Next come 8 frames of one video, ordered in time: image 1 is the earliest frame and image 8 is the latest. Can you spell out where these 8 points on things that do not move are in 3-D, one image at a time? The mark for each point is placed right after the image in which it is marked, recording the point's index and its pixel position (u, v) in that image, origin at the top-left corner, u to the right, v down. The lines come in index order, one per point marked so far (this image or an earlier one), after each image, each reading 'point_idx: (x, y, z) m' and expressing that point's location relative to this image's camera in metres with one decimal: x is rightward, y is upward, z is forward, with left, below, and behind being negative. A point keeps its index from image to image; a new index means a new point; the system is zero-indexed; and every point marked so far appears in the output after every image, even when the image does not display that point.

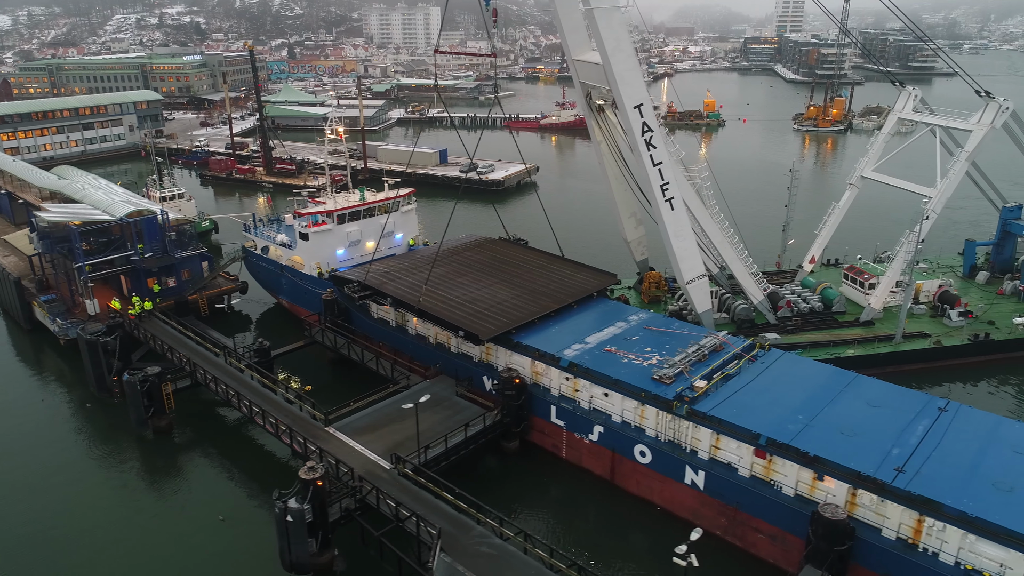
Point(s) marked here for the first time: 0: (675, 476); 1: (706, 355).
0: (+2.9, -3.4, +12.9) m
1: (+3.9, -1.3, +14.3) m
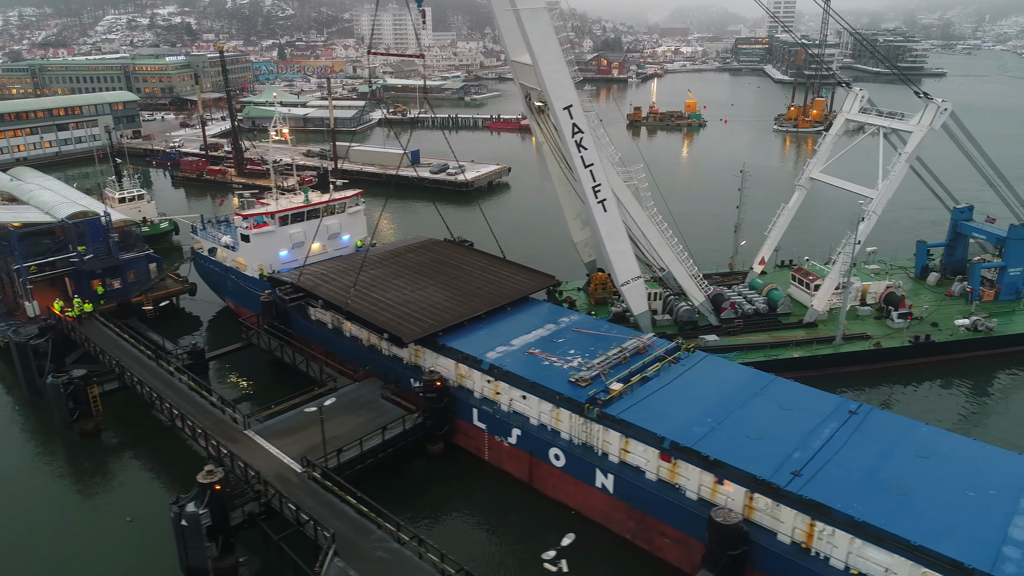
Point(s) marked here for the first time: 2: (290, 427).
0: (+1.3, -3.4, +12.9) m
1: (+2.3, -1.4, +14.2) m
2: (-4.4, -2.8, +14.2) m
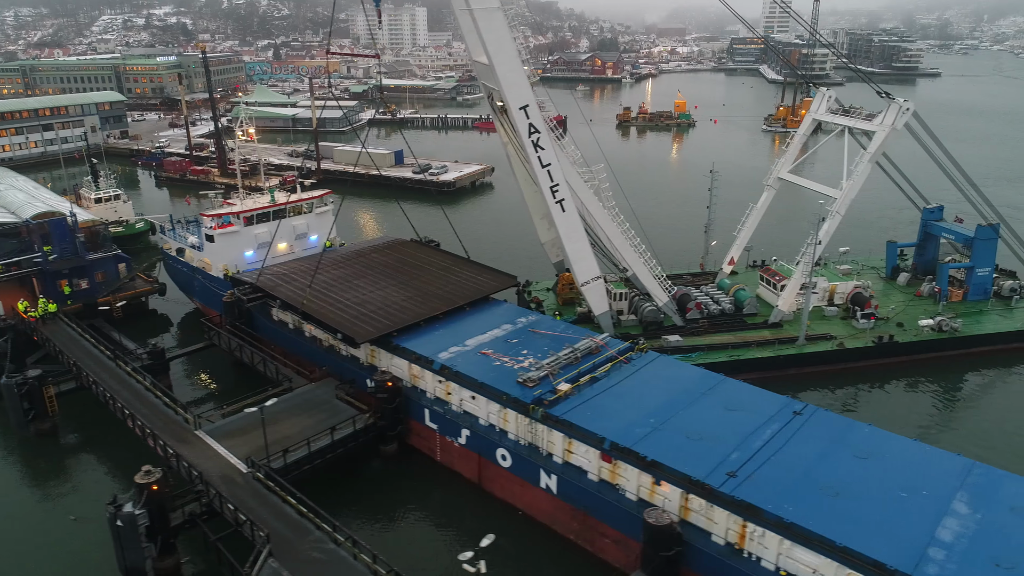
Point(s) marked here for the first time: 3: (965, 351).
0: (+0.3, -3.5, +12.9) m
1: (+1.3, -1.4, +14.2) m
2: (-5.4, -2.8, +14.2) m
3: (+12.2, -1.7, +19.3) m
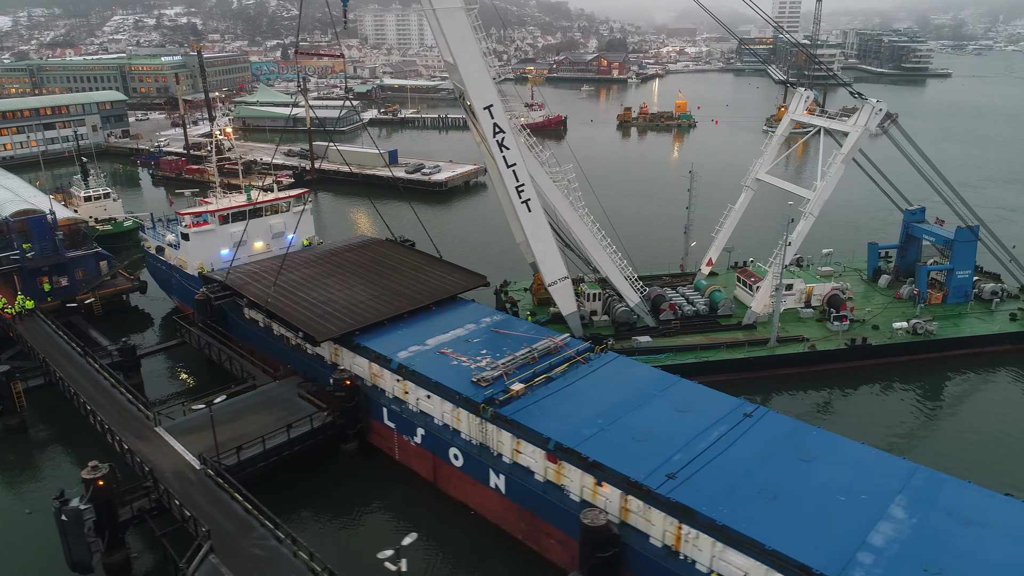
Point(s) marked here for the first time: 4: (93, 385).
0: (-0.5, -3.4, +12.9) m
1: (+0.4, -1.4, +14.2) m
2: (-6.2, -2.7, +14.3) m
3: (+11.5, -1.8, +19.1) m
4: (-9.2, -2.1, +15.8) m
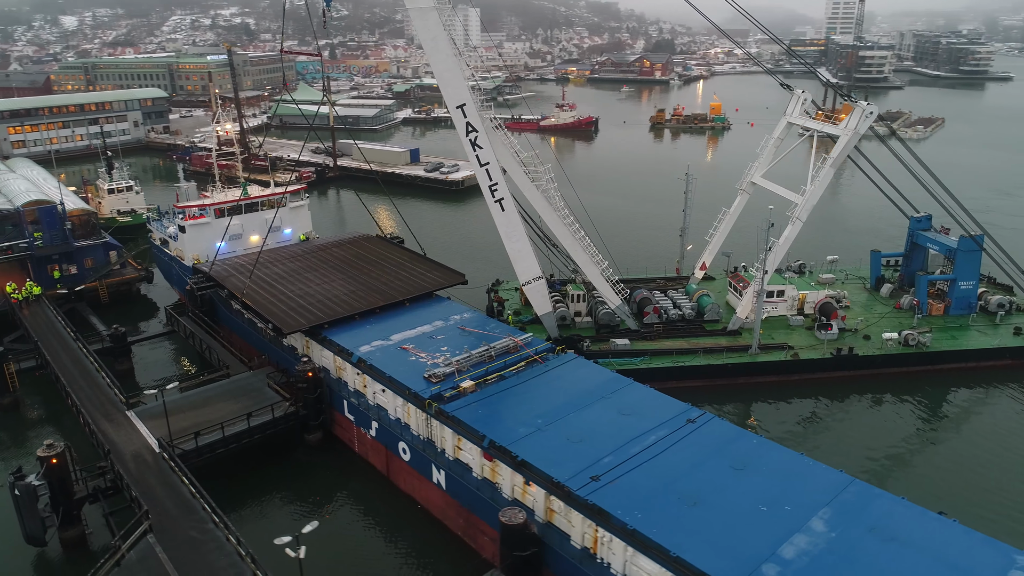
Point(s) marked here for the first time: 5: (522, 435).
0: (-1.5, -3.4, +13.0) m
1: (-0.4, -1.4, +14.3) m
2: (-7.1, -2.5, +14.8) m
3: (+10.9, -2.0, +18.5) m
4: (-9.9, -1.9, +16.5) m
5: (+0.2, -2.4, +11.8) m
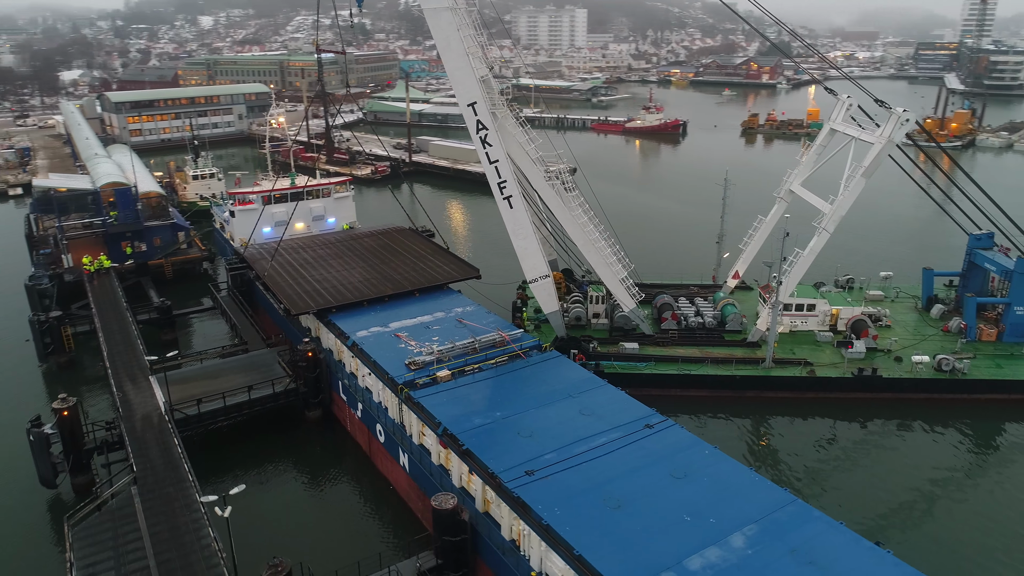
0: (-2.2, -3.2, +13.5) m
1: (-0.8, -1.2, +14.6) m
2: (-7.4, -2.0, +16.1) m
3: (+11.0, -2.6, +17.1) m
4: (-9.9, -1.2, +18.2) m
5: (-0.6, -2.3, +12.1) m
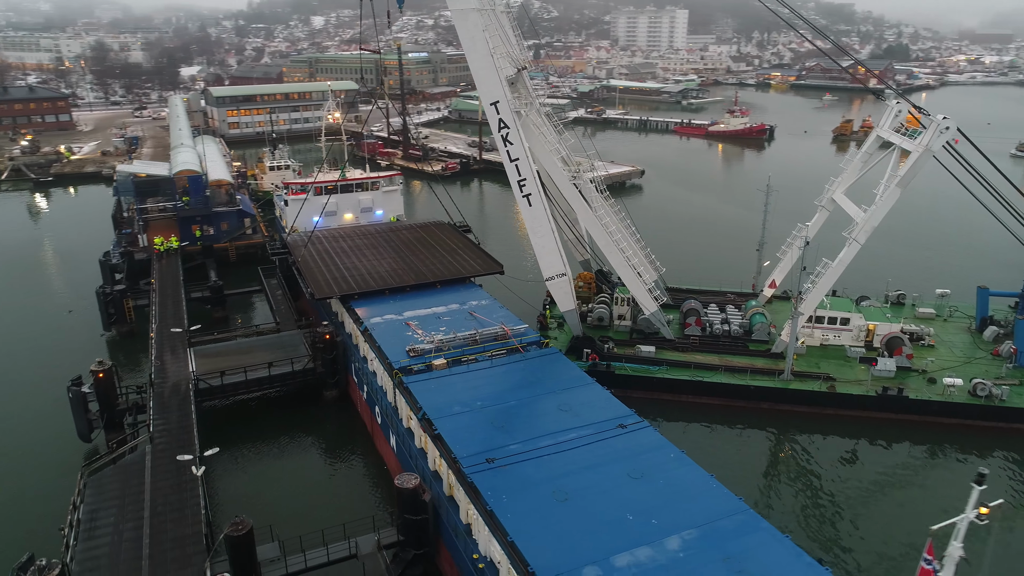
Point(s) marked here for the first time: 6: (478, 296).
0: (-2.4, -3.0, +14.1) m
1: (-0.8, -1.1, +15.0) m
2: (-7.1, -1.6, +17.4) m
3: (+11.1, -3.1, +16.0) m
4: (-9.3, -0.6, +19.7) m
5: (-1.0, -2.2, +12.5) m
6: (-0.8, -0.2, +17.8) m
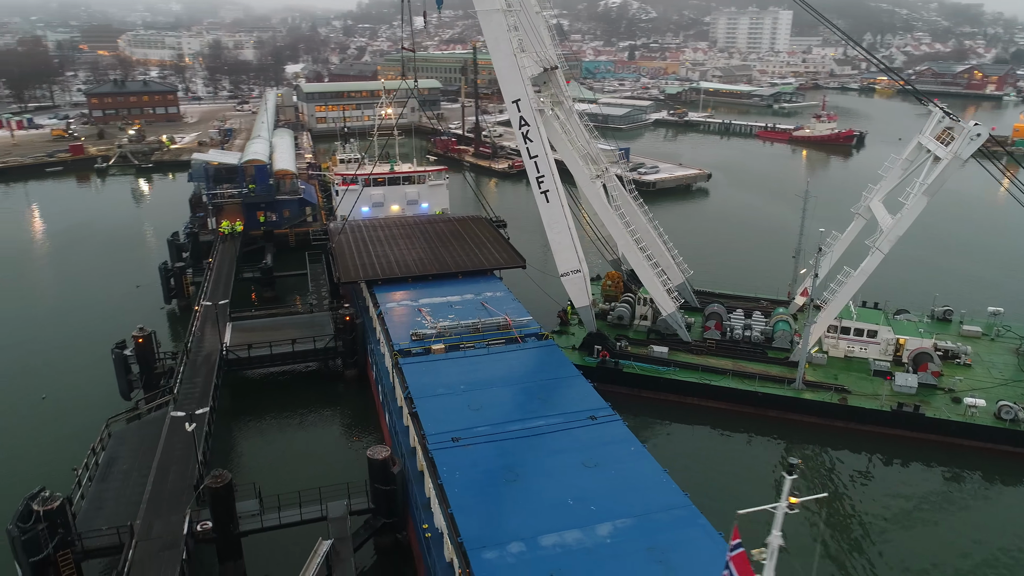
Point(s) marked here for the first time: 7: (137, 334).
0: (-2.6, -2.7, +14.9) m
1: (-0.8, -0.9, +15.6) m
2: (-6.8, -1.0, +18.8) m
3: (+11.0, -3.4, +15.0) m
4: (-8.6, 0.0, +21.4) m
5: (-1.4, -1.9, +13.1) m
6: (-0.4, 0.0, +18.3) m
7: (-8.5, -1.1, +16.3) m
